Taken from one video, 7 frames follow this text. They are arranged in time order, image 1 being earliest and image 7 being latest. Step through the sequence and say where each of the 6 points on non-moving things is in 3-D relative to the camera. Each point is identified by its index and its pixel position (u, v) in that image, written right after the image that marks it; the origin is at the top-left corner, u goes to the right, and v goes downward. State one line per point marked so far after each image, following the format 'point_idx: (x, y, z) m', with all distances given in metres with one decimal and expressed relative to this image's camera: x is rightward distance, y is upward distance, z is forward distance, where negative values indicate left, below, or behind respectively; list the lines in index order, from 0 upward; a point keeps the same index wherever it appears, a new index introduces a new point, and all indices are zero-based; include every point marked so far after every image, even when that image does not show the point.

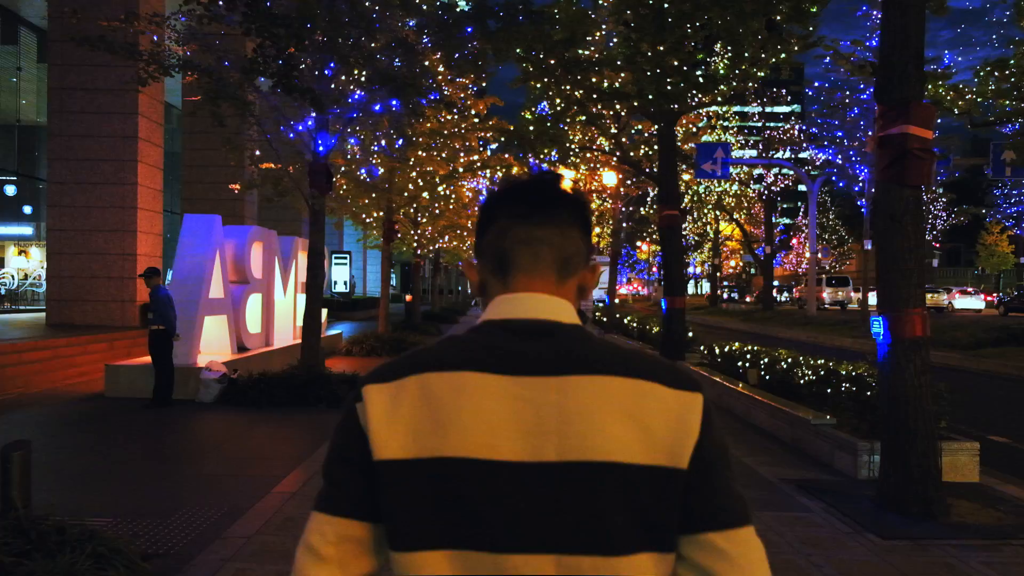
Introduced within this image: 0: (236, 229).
0: (-4.8, +1.0, +14.9) m
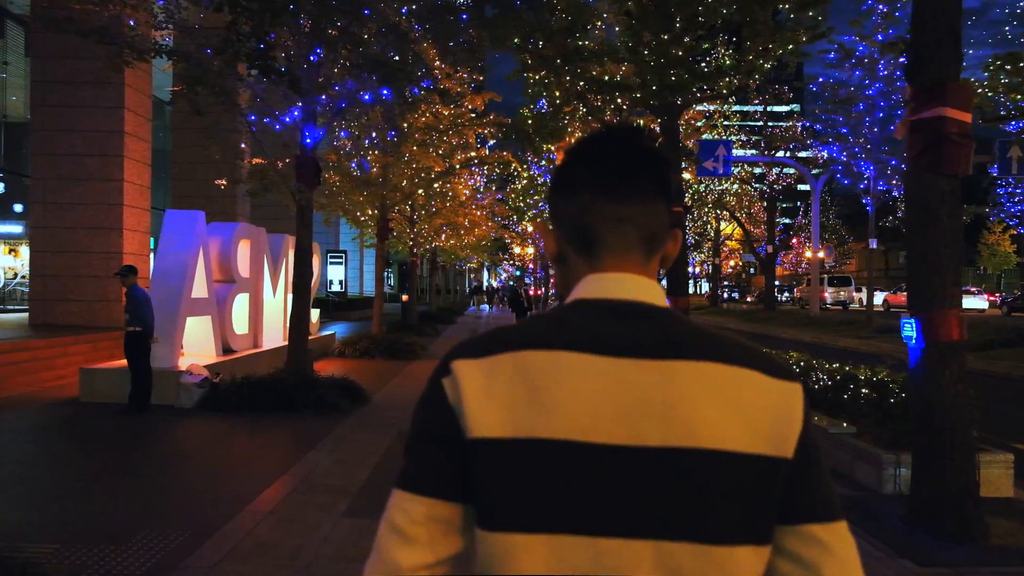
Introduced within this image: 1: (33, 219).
0: (-4.8, +1.0, +14.3) m
1: (-10.5, +1.5, +19.0) m
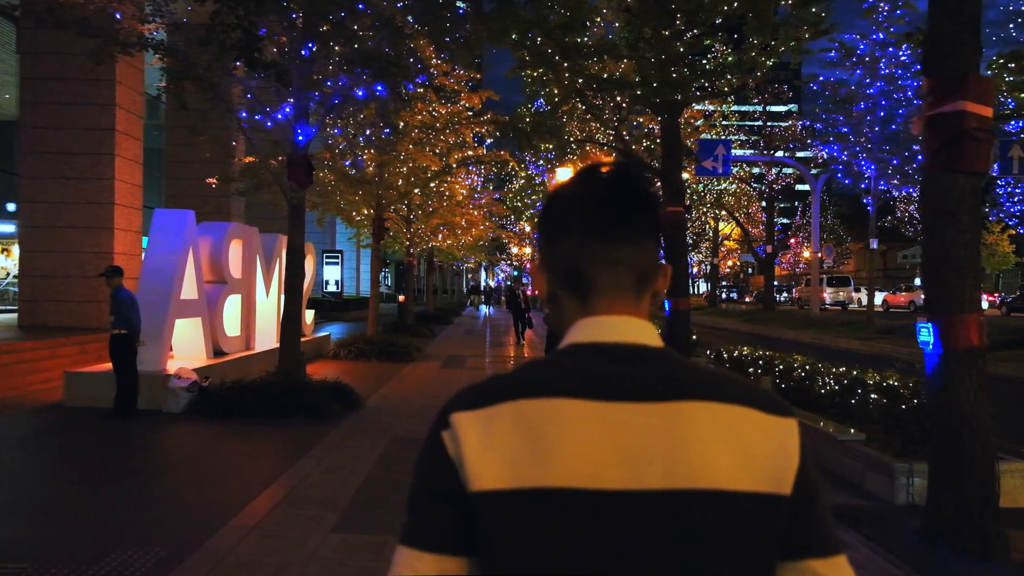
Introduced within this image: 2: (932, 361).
0: (-4.9, +1.0, +14.0) m
1: (-10.6, +1.5, +18.6) m
2: (+2.9, -0.5, +5.9) m
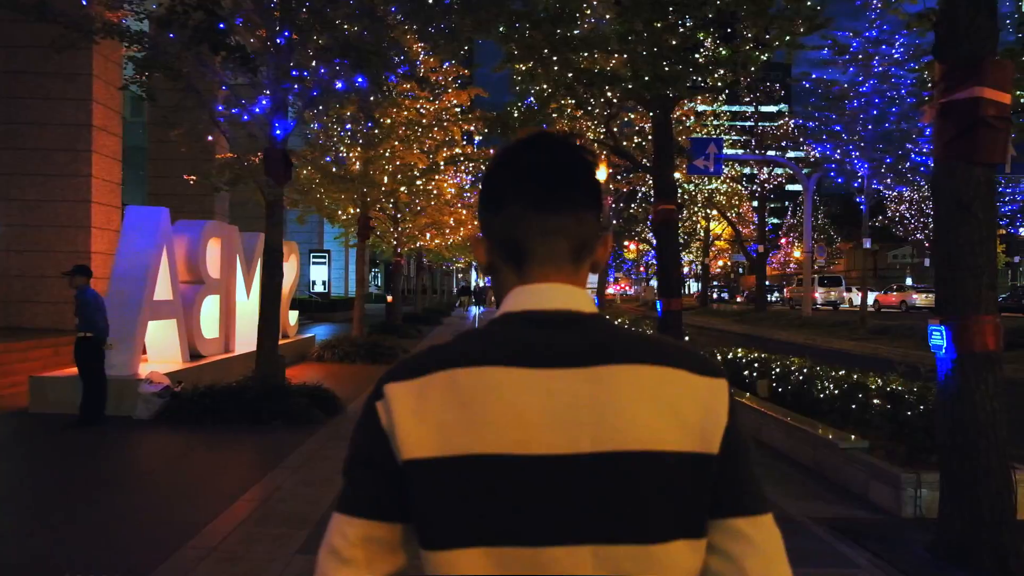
0: (-5.1, +1.0, +13.5) m
1: (-10.8, +1.5, +18.1) m
2: (+2.8, -0.5, +5.5) m
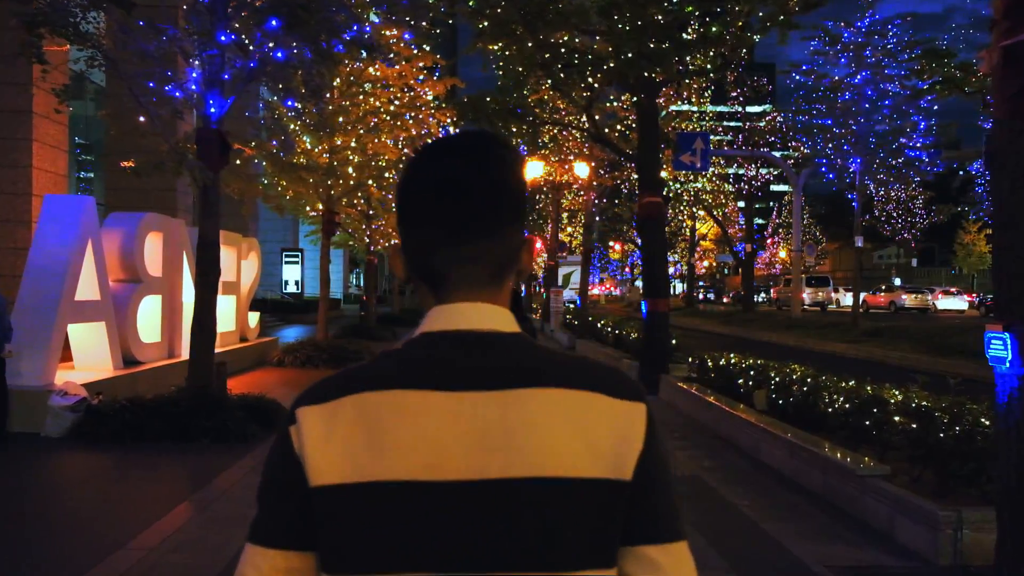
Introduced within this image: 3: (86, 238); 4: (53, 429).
0: (-5.5, +1.0, +12.2) m
1: (-11.3, +1.5, +16.7) m
2: (+2.5, -0.5, +4.3) m
3: (-5.2, +0.6, +10.6) m
4: (-4.8, -1.5, +9.0) m
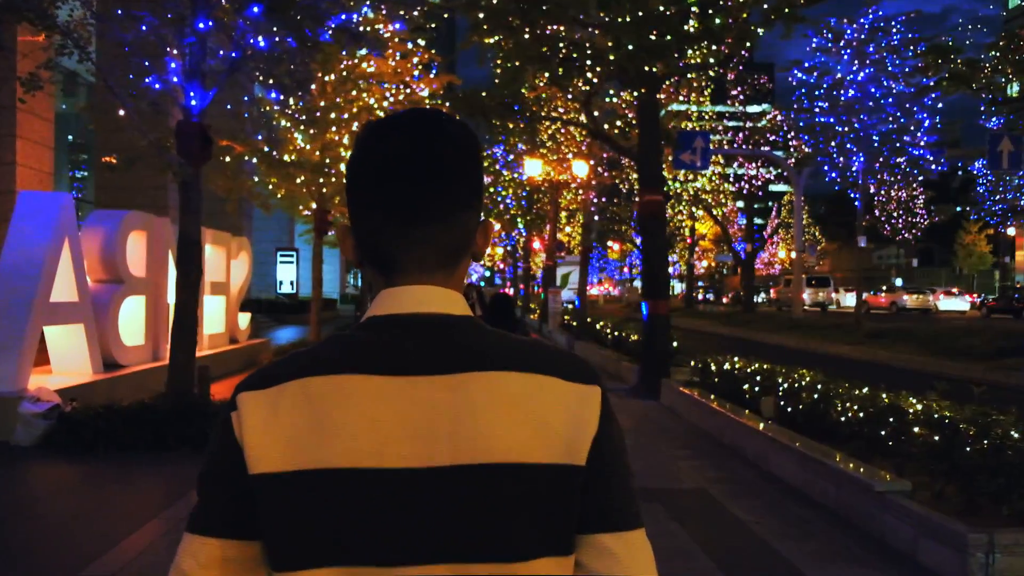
0: (-5.5, +1.0, +11.8) m
1: (-11.4, +1.5, +16.2) m
2: (+2.4, -0.5, +3.9) m
3: (-5.2, +0.6, +10.1) m
4: (-4.8, -1.5, +8.6) m
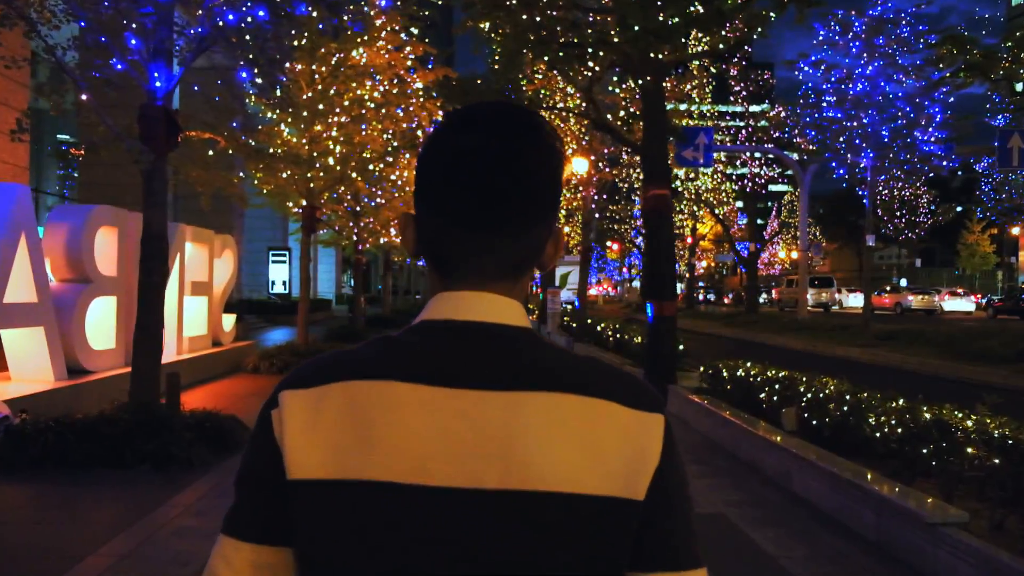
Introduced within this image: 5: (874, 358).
0: (-5.6, +1.0, +10.9) m
1: (-11.4, +1.5, +15.4) m
2: (+2.4, -0.5, +3.1) m
3: (-5.3, +0.6, +9.3) m
4: (-4.8, -1.5, +7.7) m
5: (+8.3, -1.6, +19.6) m
